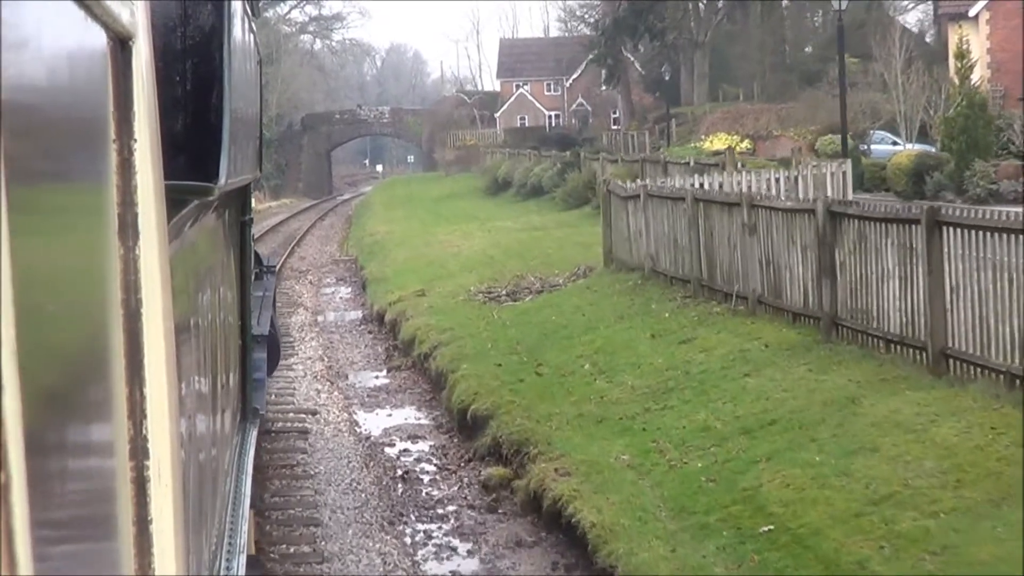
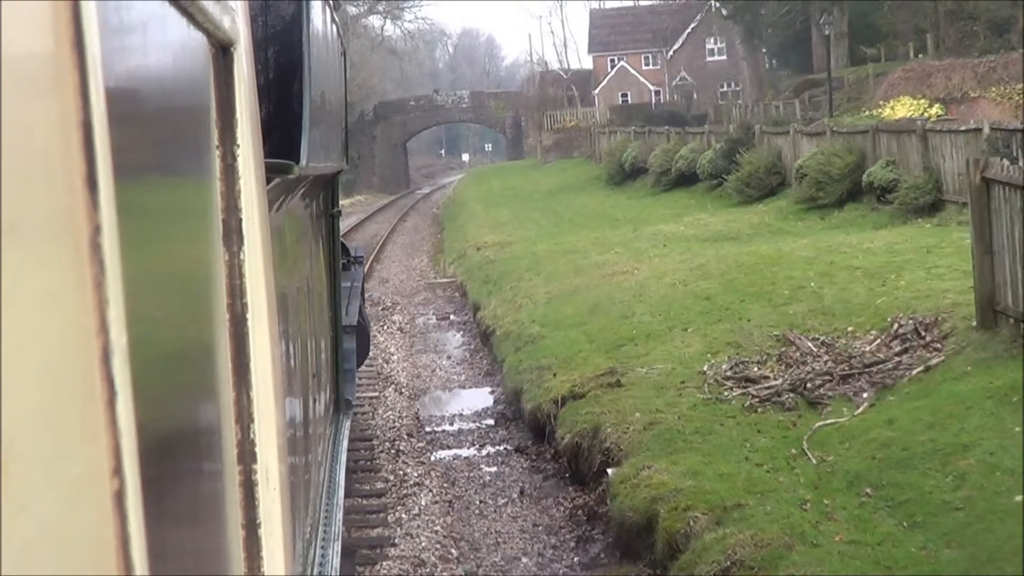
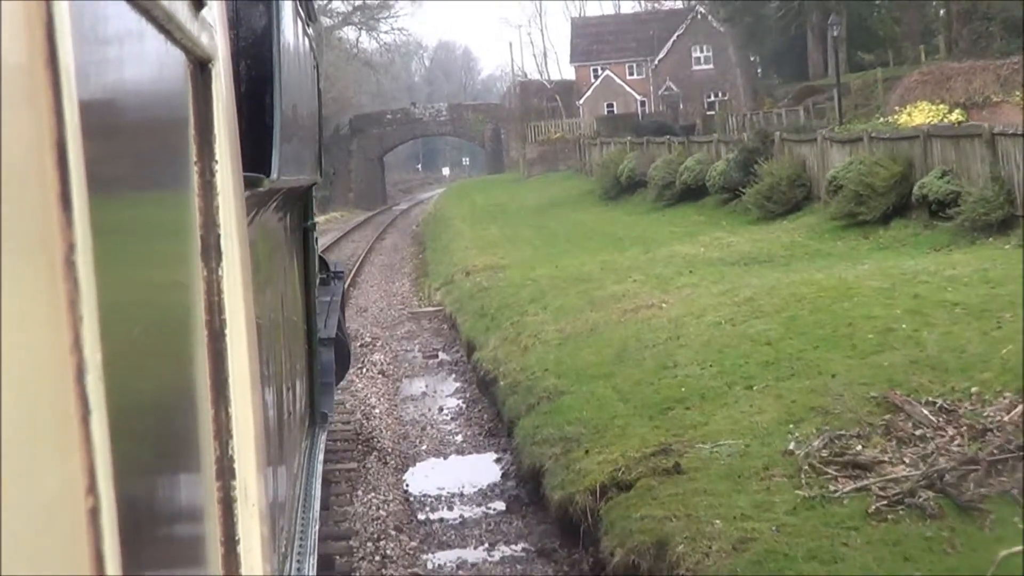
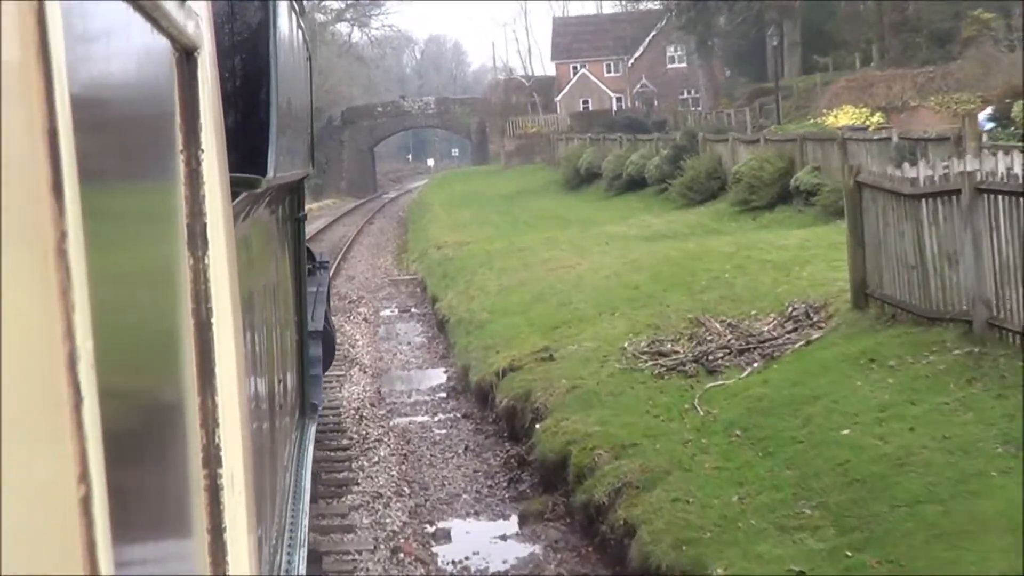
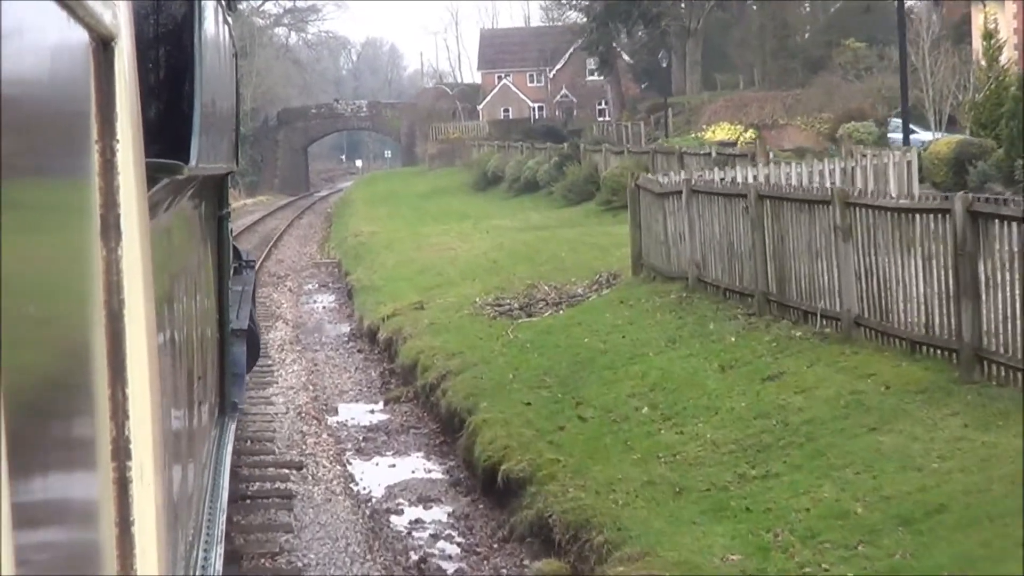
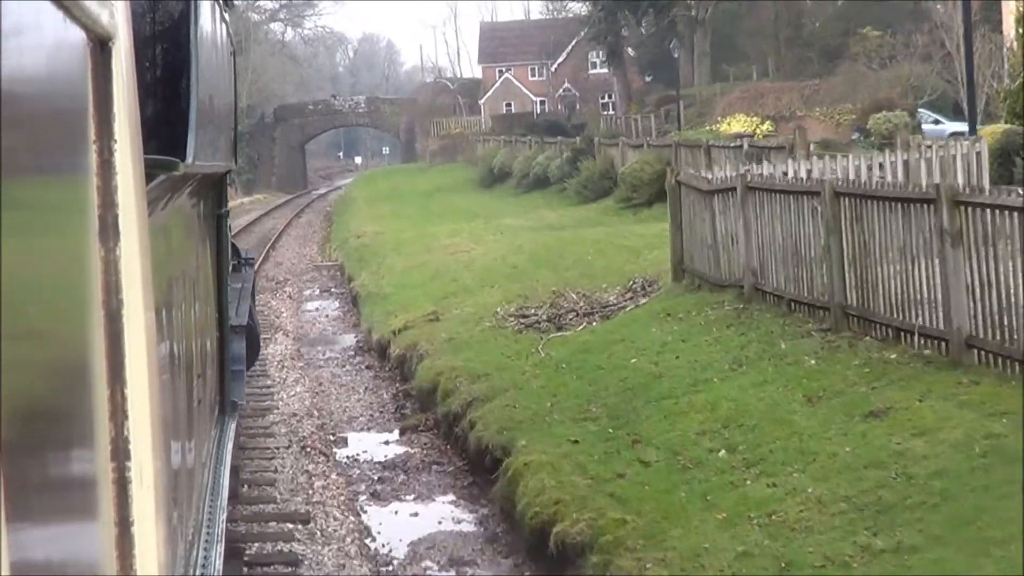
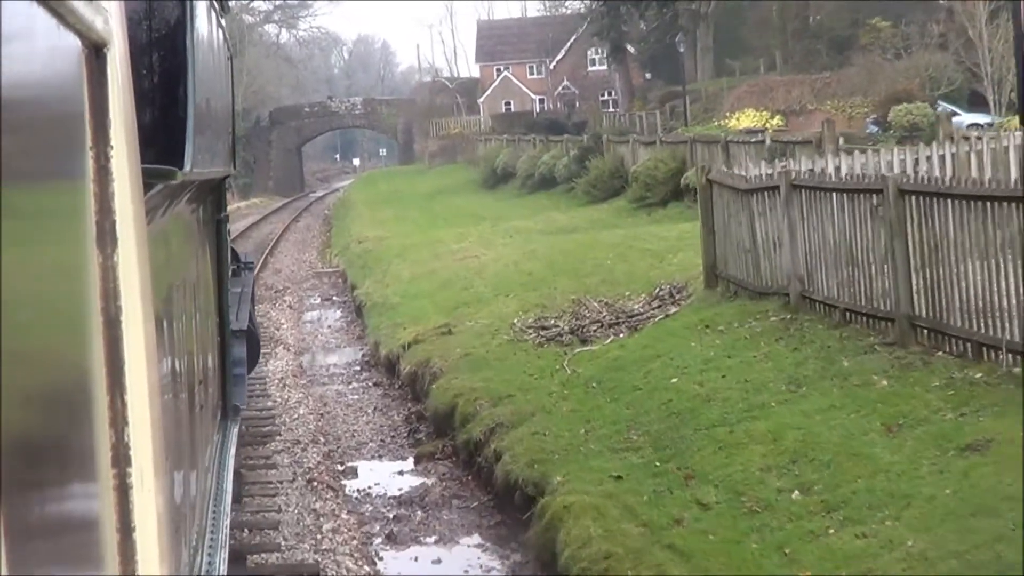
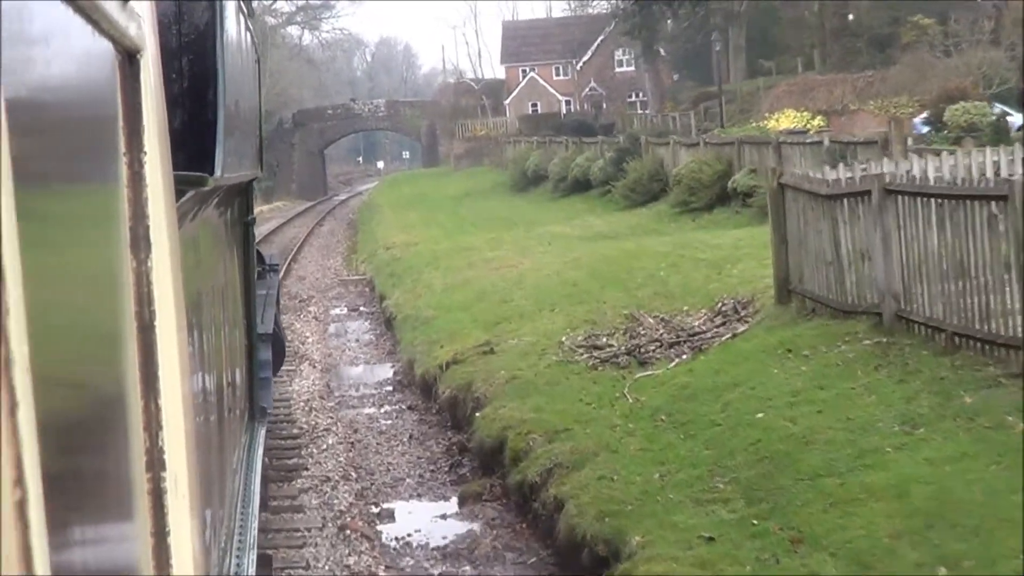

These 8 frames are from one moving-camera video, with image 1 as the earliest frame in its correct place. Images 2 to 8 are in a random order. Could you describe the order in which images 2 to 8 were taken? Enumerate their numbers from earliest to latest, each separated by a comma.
5, 6, 7, 8, 4, 2, 3
